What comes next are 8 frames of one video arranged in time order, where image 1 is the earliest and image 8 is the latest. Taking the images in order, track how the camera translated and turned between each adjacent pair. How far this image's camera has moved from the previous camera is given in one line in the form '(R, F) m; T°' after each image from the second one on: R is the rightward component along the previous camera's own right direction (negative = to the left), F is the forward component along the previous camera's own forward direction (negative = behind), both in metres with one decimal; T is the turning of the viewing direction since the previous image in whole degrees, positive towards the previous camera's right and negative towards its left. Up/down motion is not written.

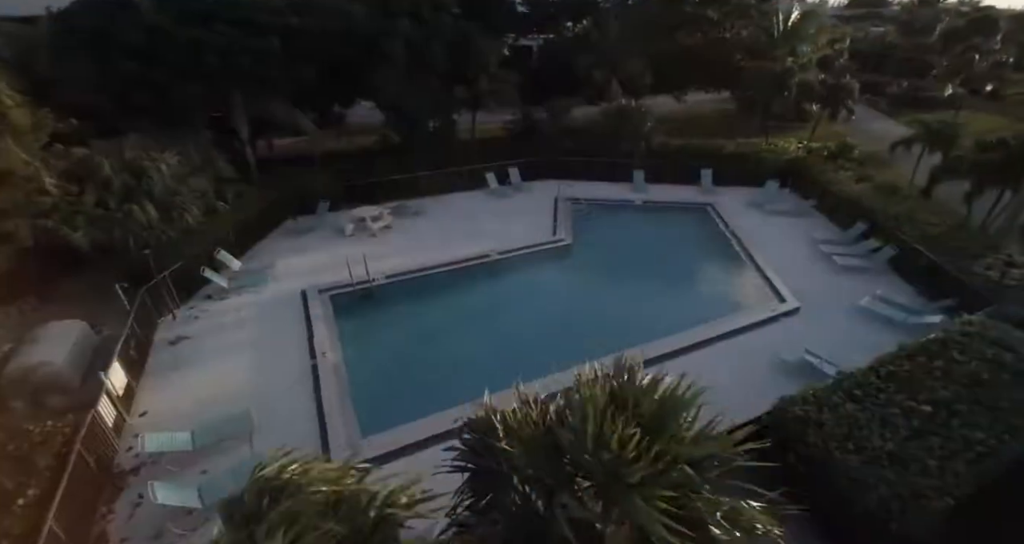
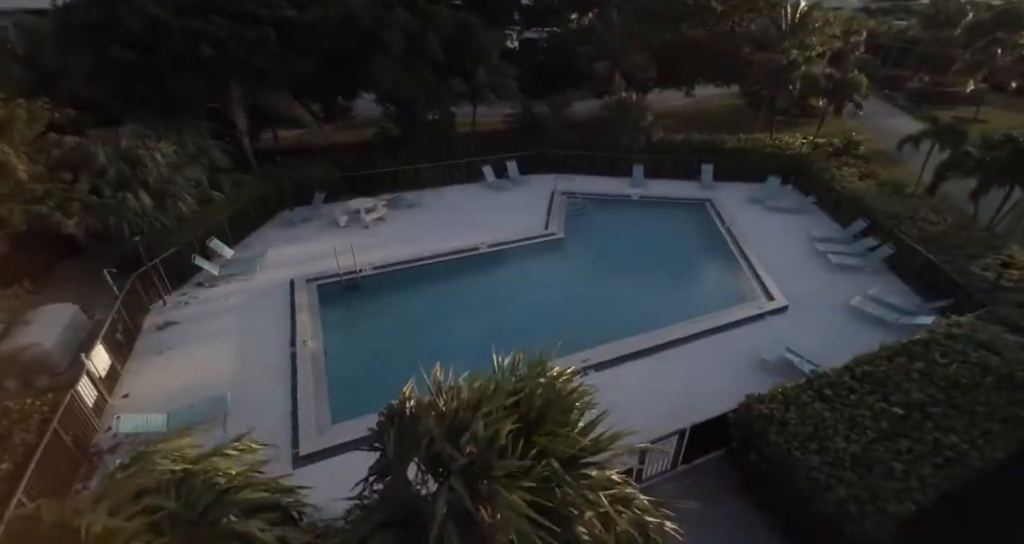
(+0.9, 0.0) m; -2°
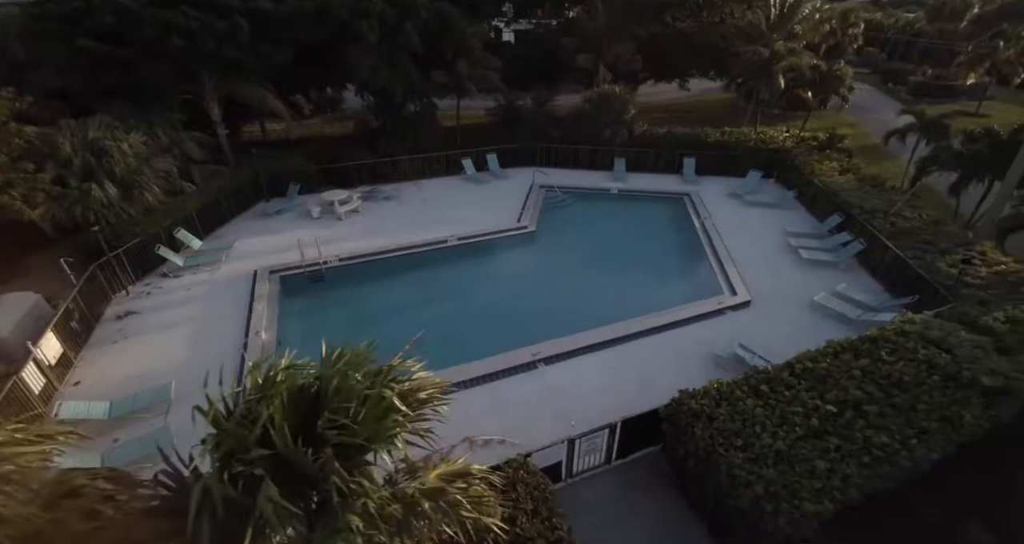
(+1.3, +0.1) m; -1°
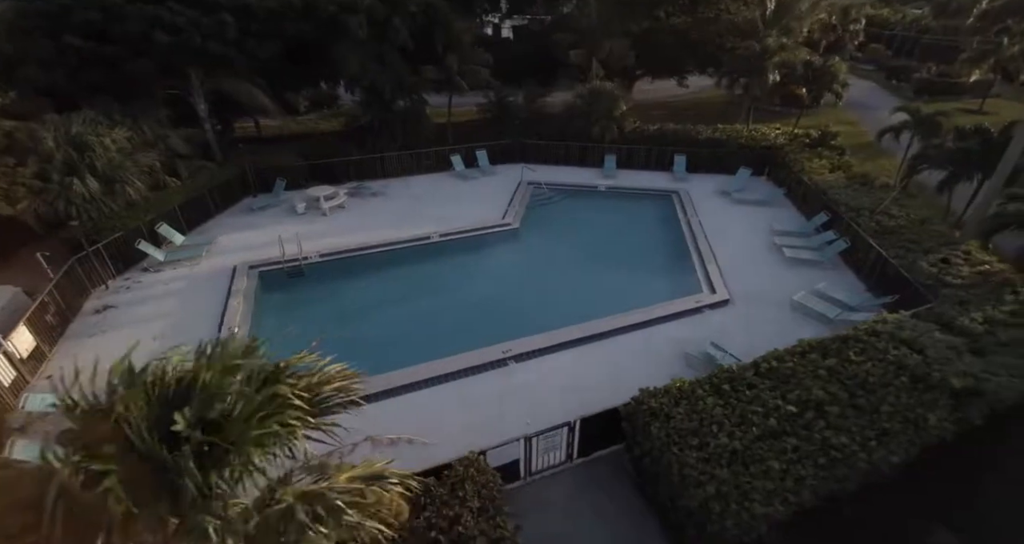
(+0.8, +0.1) m; -1°
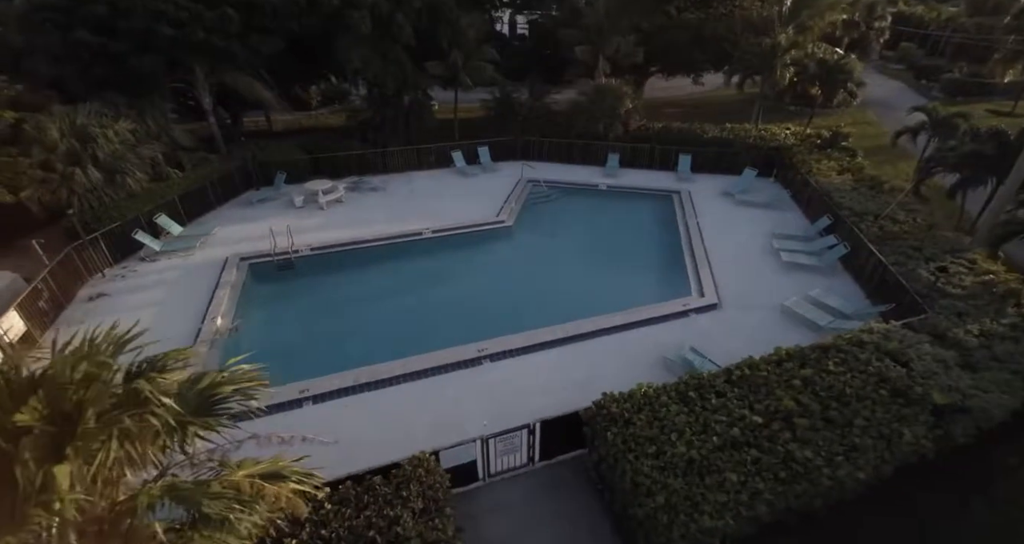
(+1.0, +0.2) m; -3°
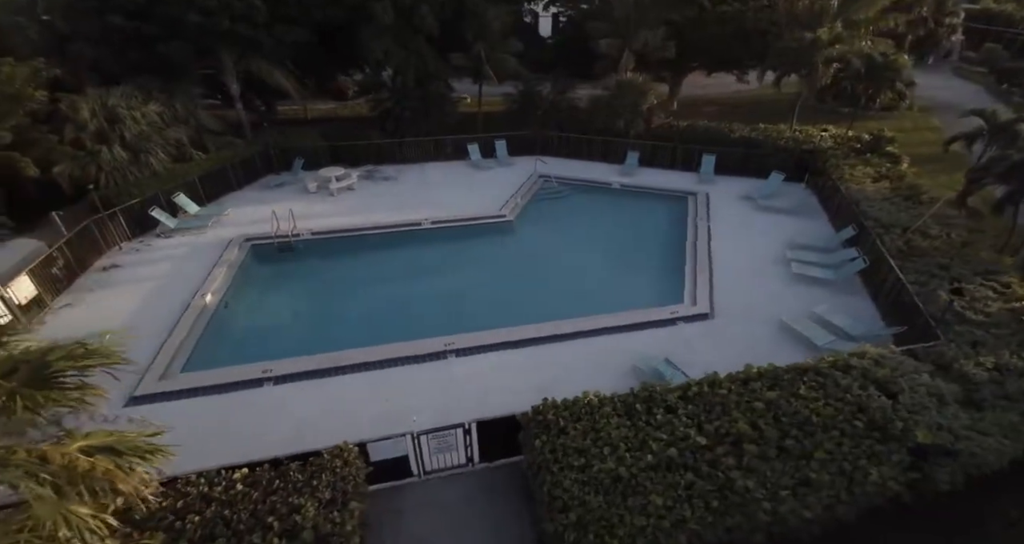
(+1.7, +0.4) m; -6°
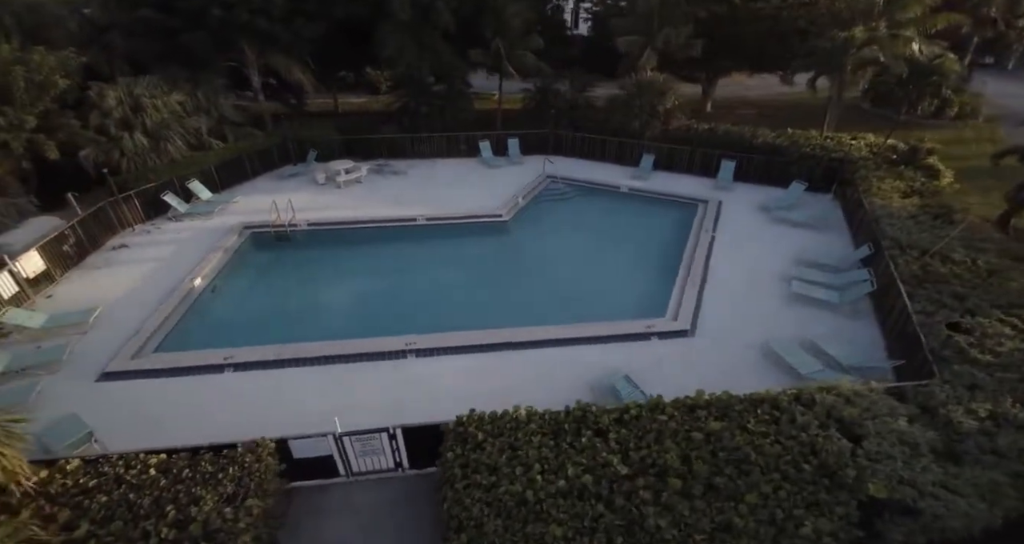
(+1.7, +0.4) m; -6°
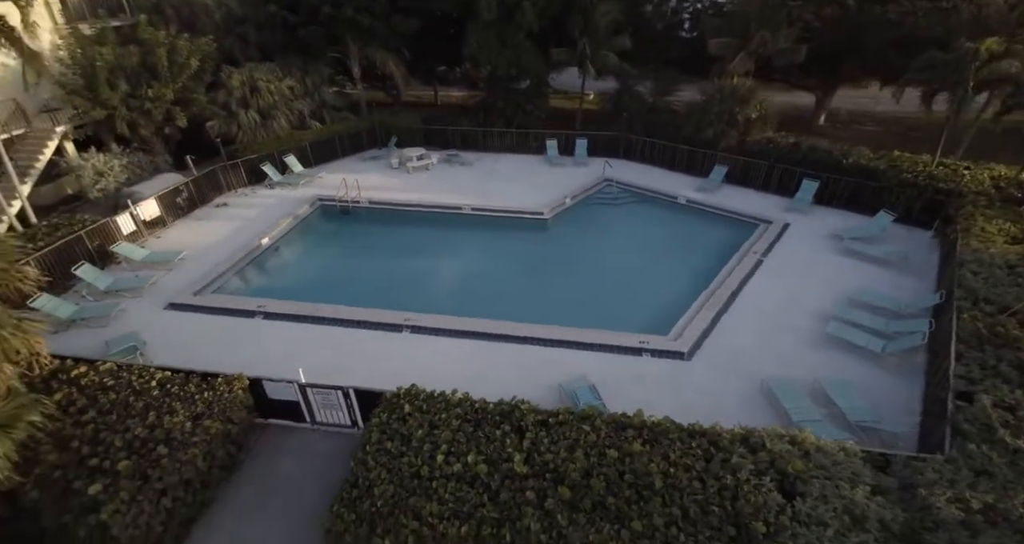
(+2.5, +0.1) m; -13°
